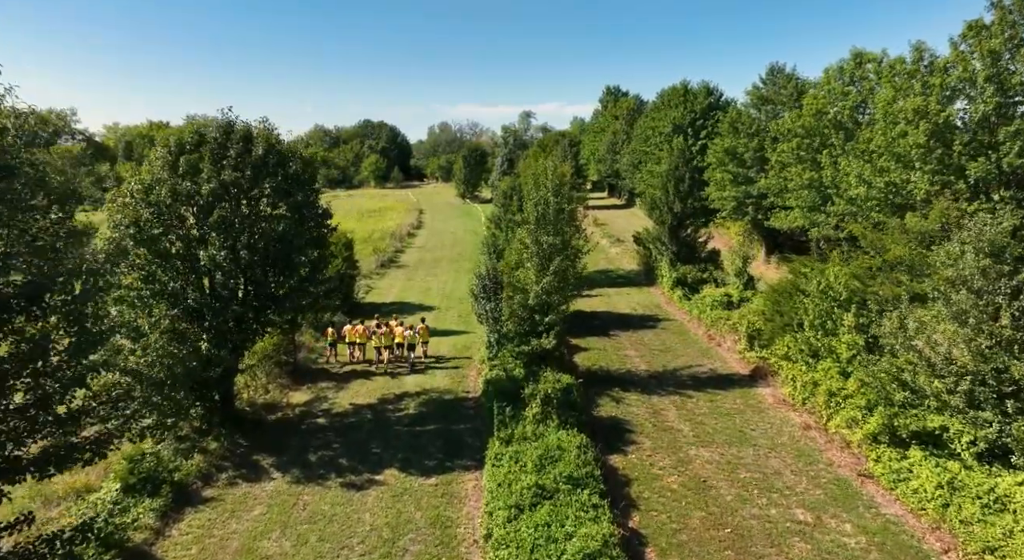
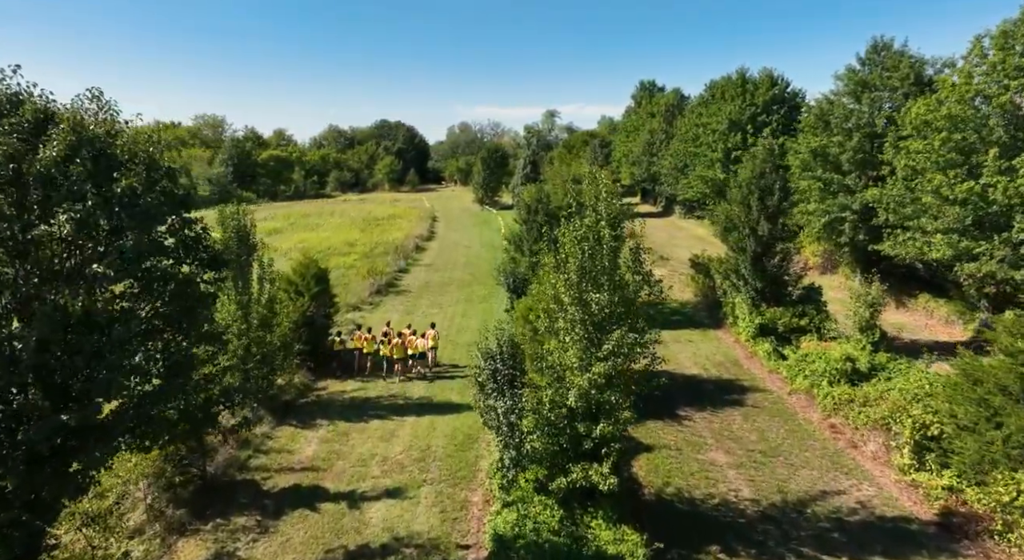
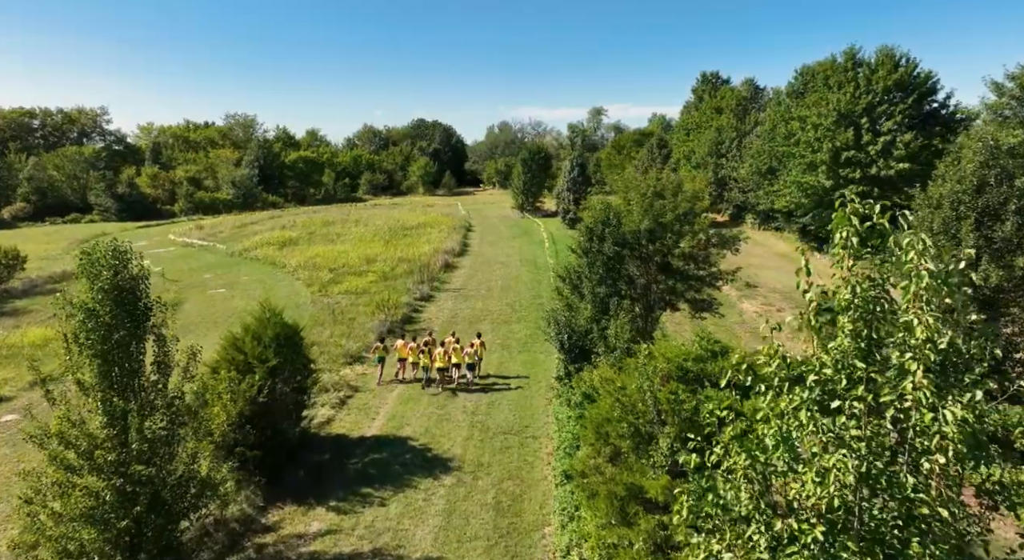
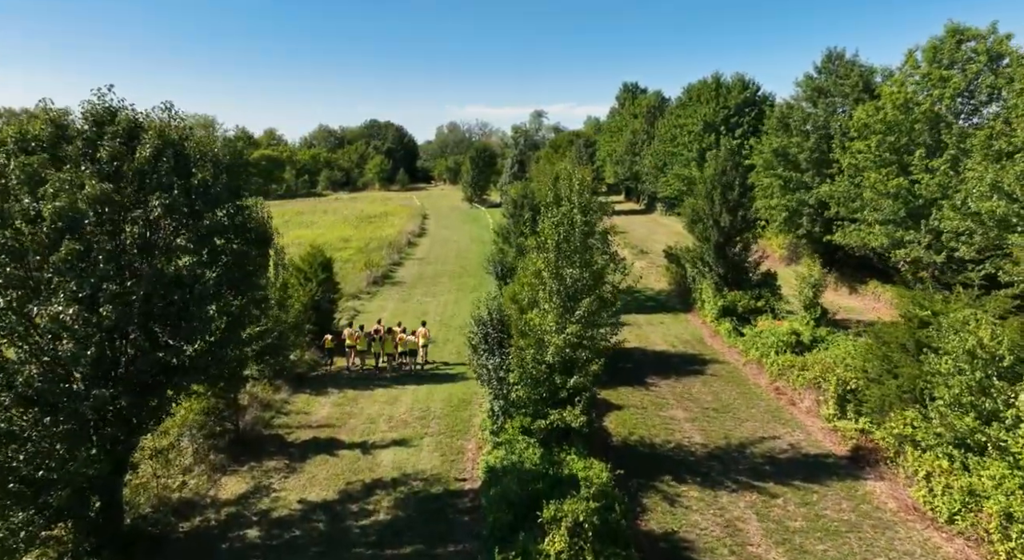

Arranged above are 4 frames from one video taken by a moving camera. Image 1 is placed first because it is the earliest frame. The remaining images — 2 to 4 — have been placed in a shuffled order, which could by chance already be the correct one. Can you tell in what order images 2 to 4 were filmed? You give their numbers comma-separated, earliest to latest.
4, 2, 3
